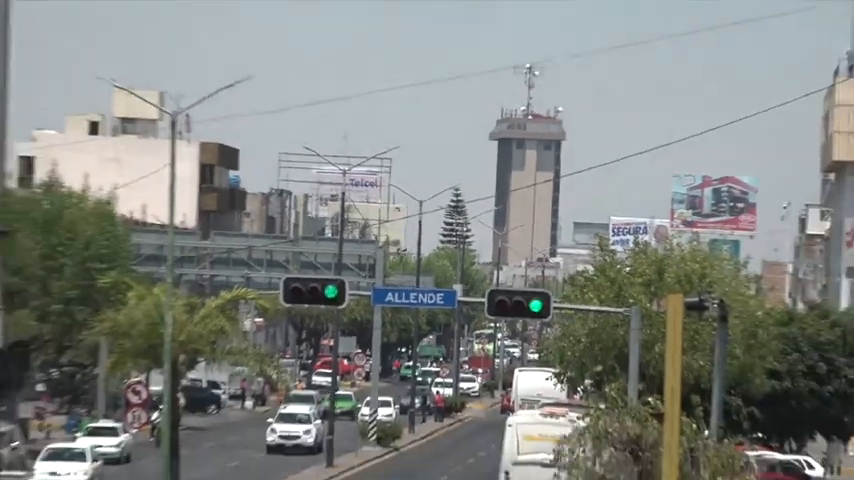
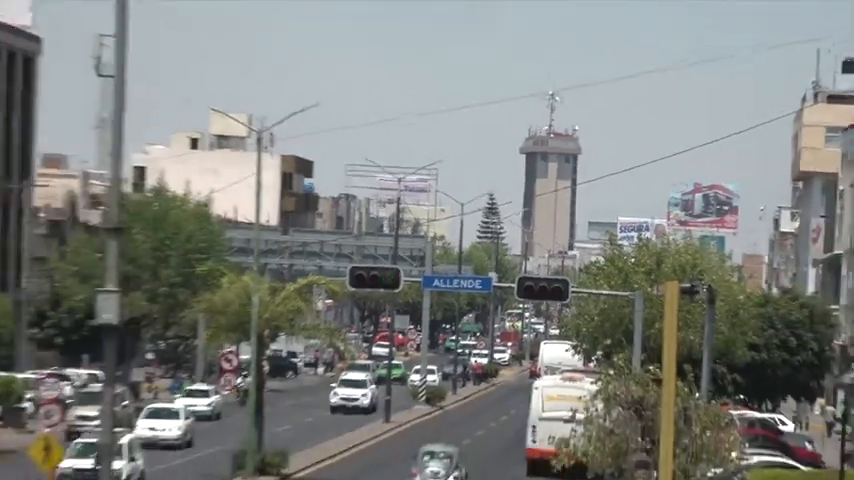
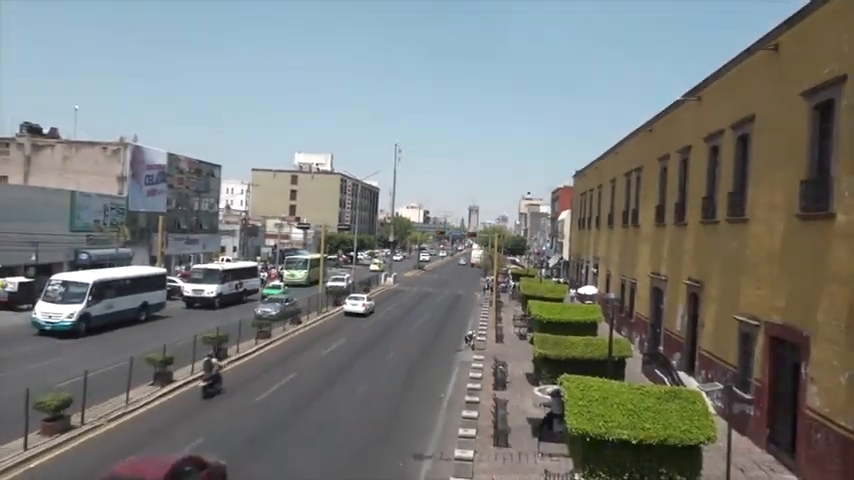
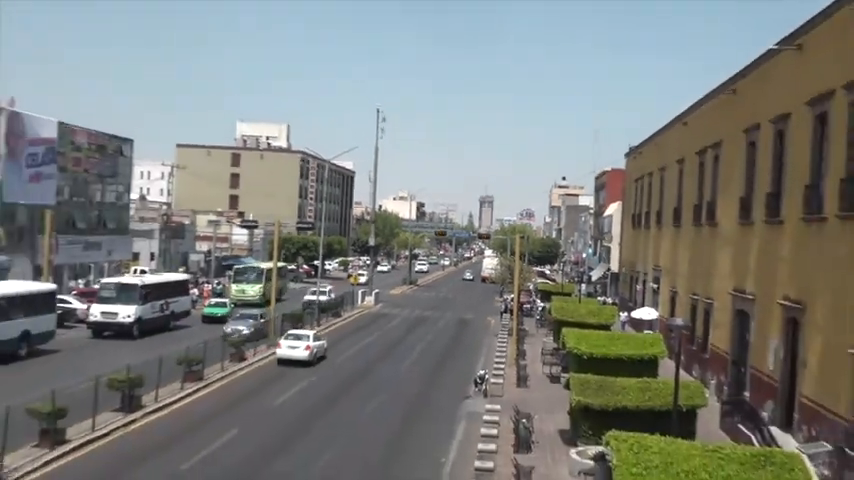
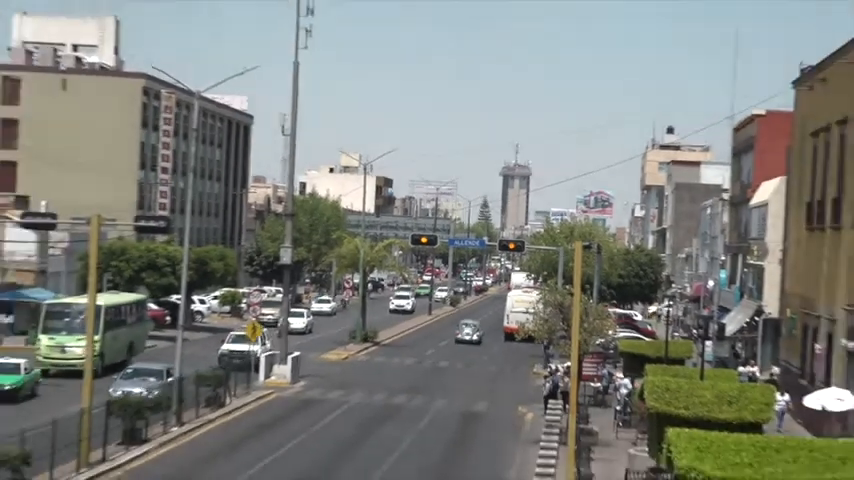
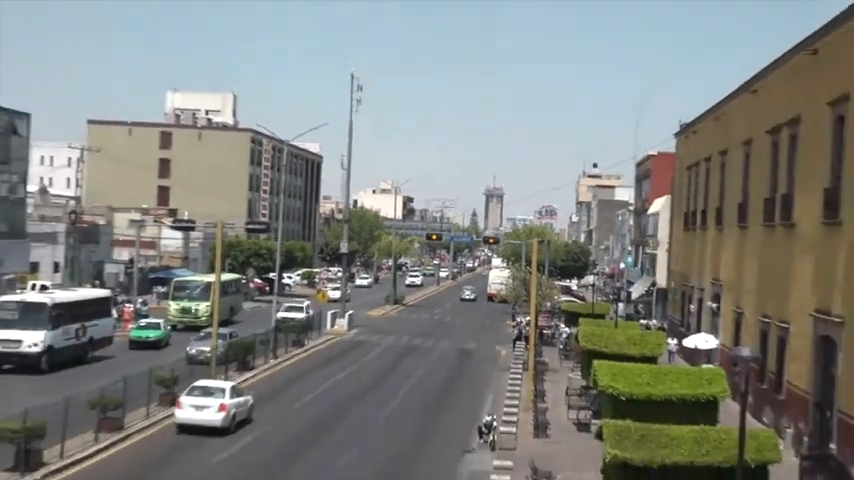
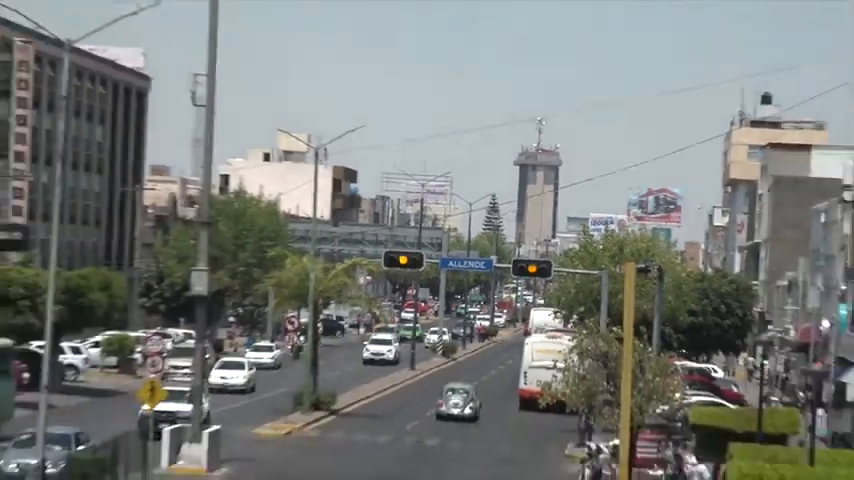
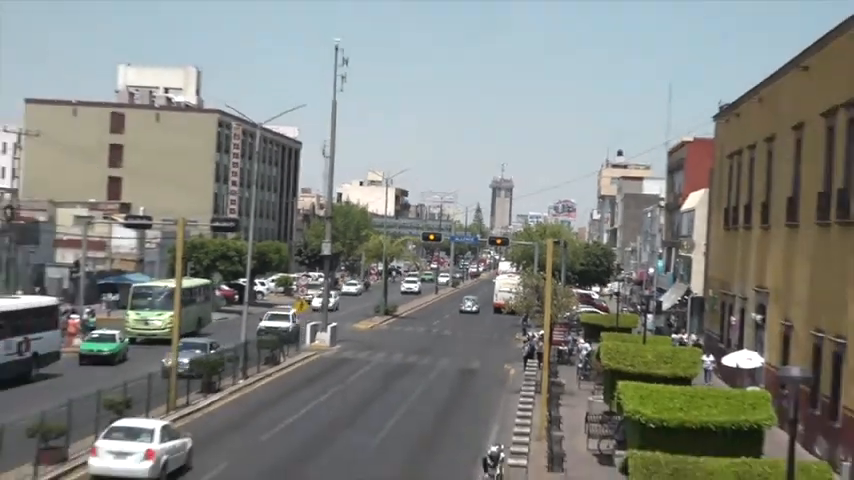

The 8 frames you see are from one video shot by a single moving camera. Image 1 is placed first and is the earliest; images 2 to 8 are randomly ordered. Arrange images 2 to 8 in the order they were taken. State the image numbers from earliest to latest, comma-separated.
2, 7, 5, 8, 6, 4, 3
